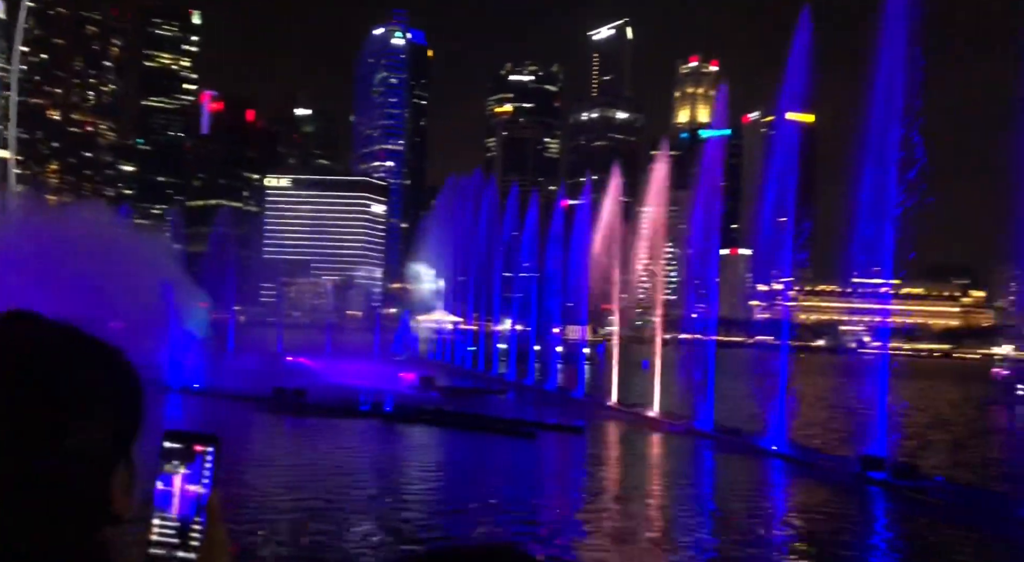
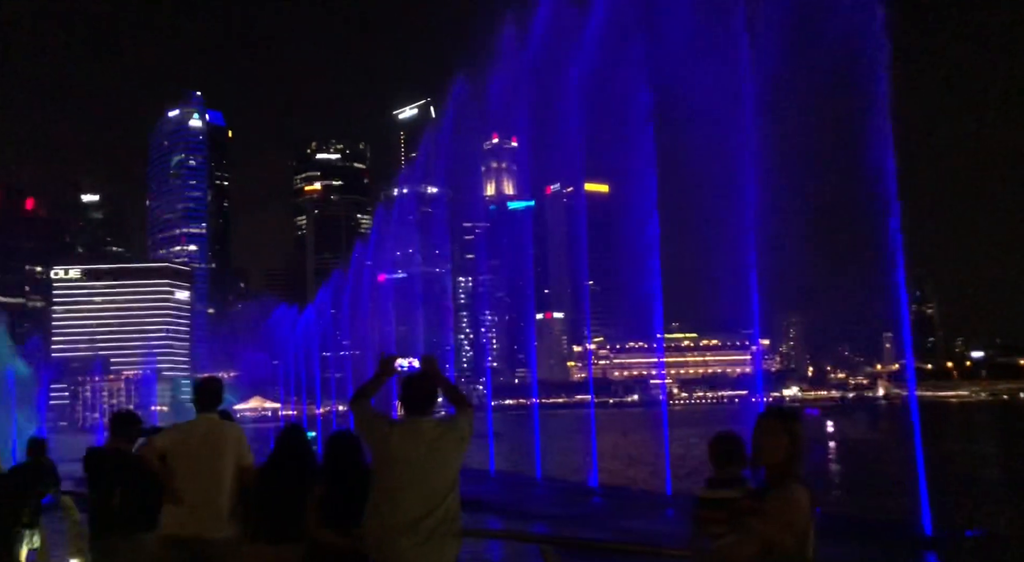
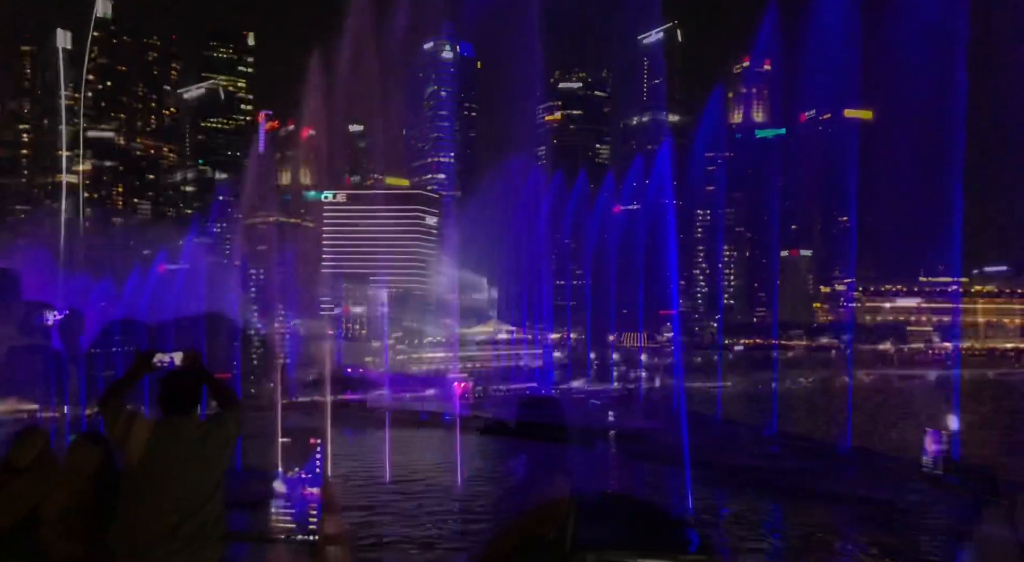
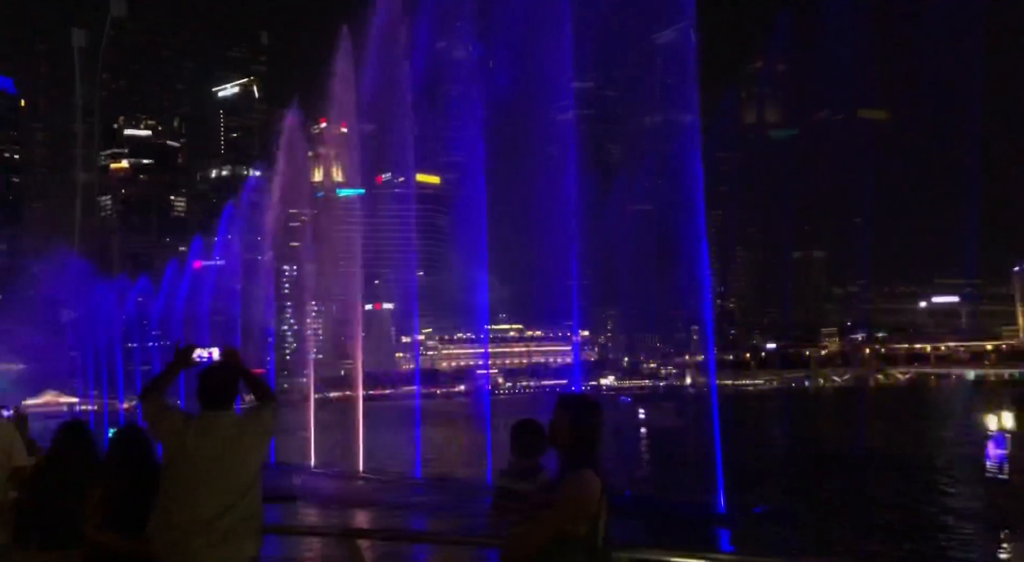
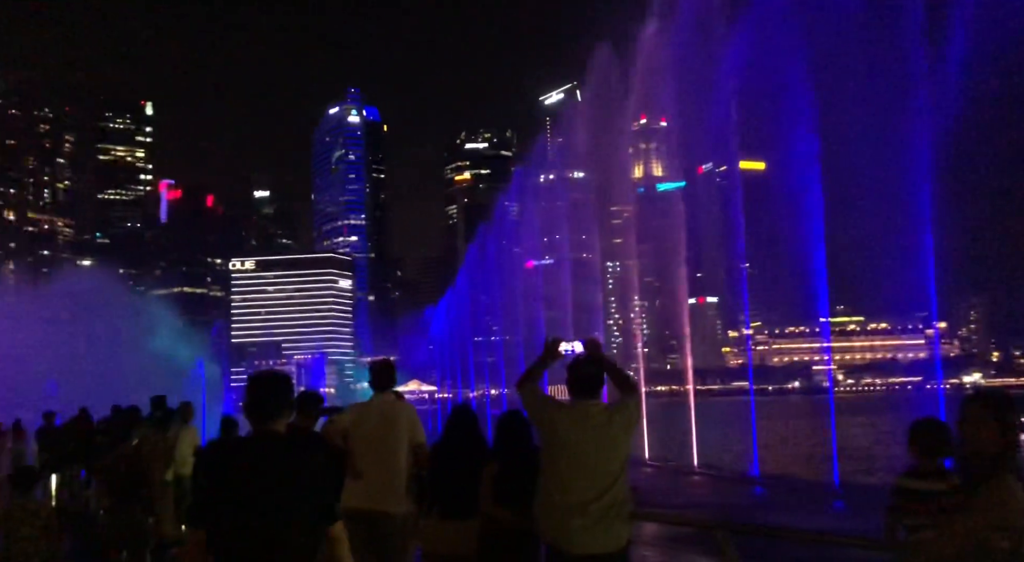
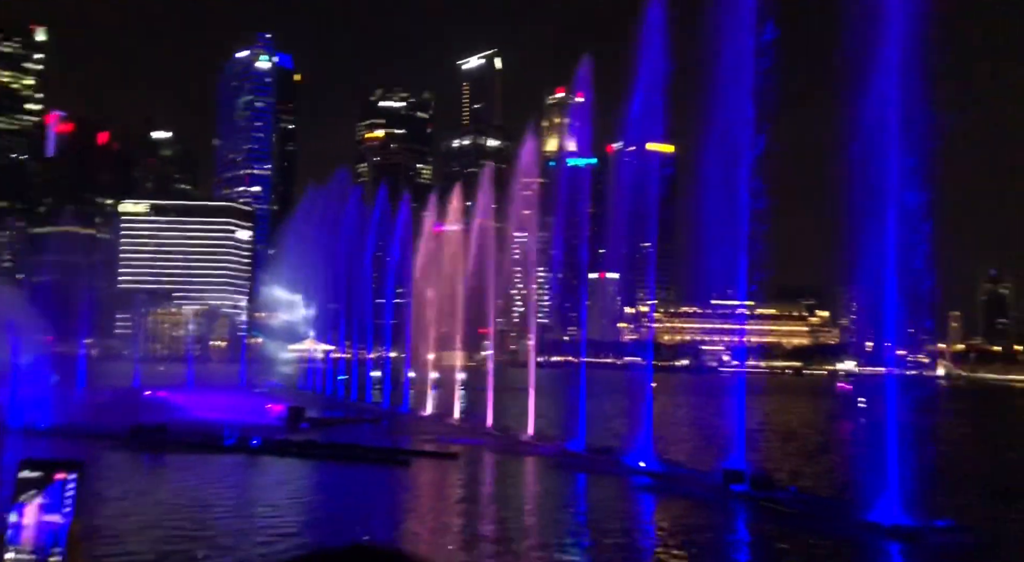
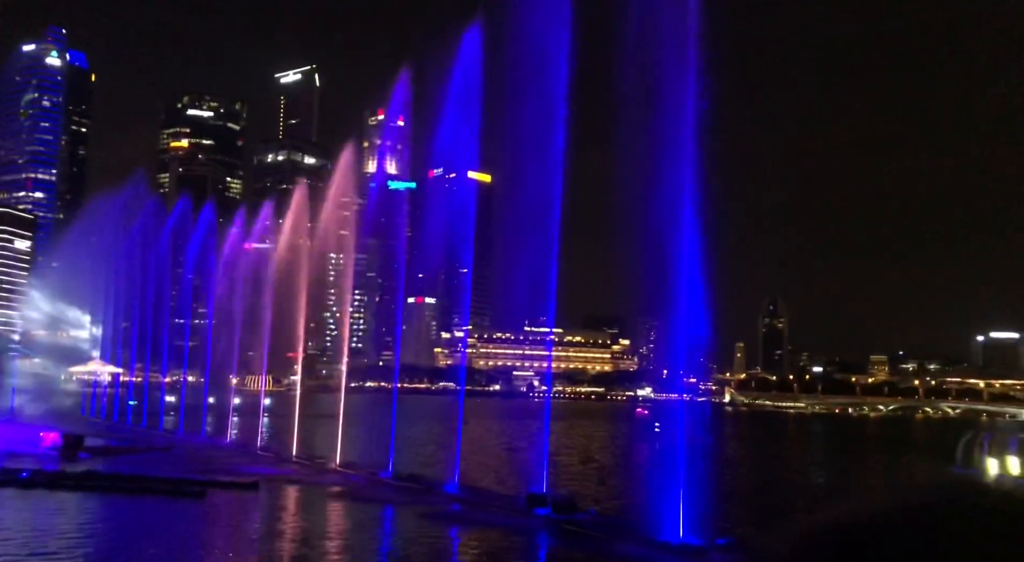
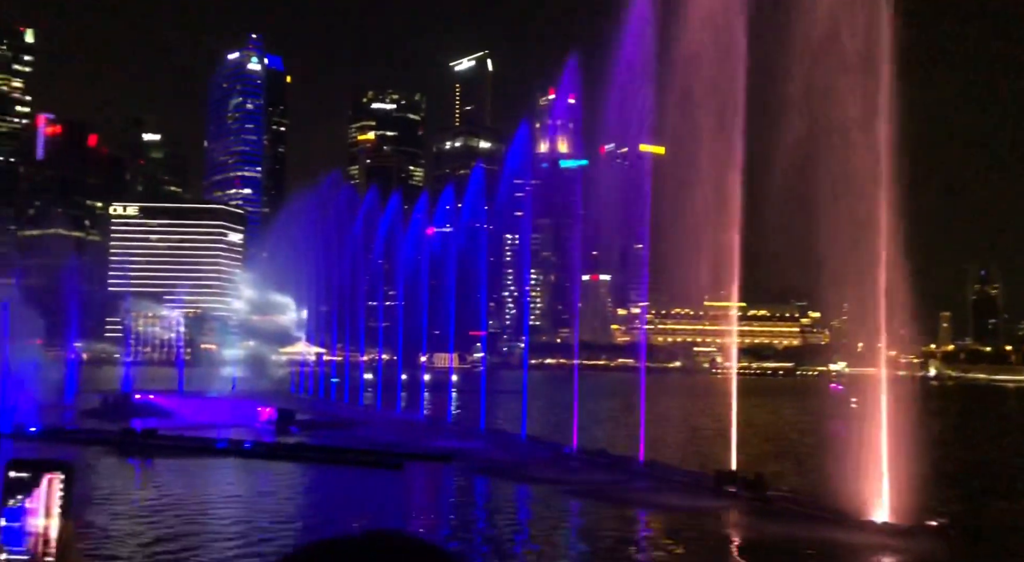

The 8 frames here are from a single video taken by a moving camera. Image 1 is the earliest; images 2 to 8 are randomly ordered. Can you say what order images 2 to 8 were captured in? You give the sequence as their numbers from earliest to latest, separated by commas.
6, 7, 8, 3, 4, 2, 5
